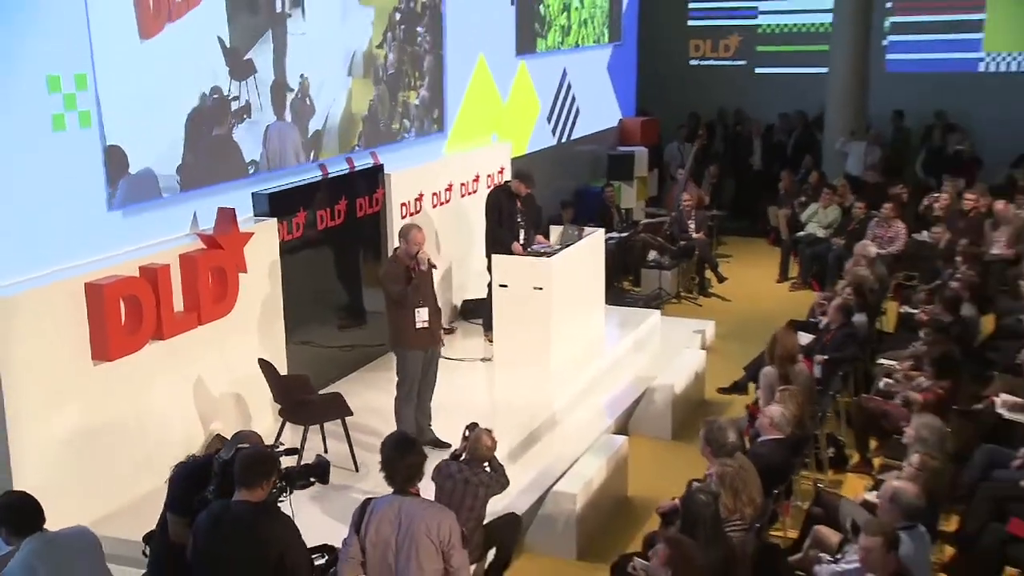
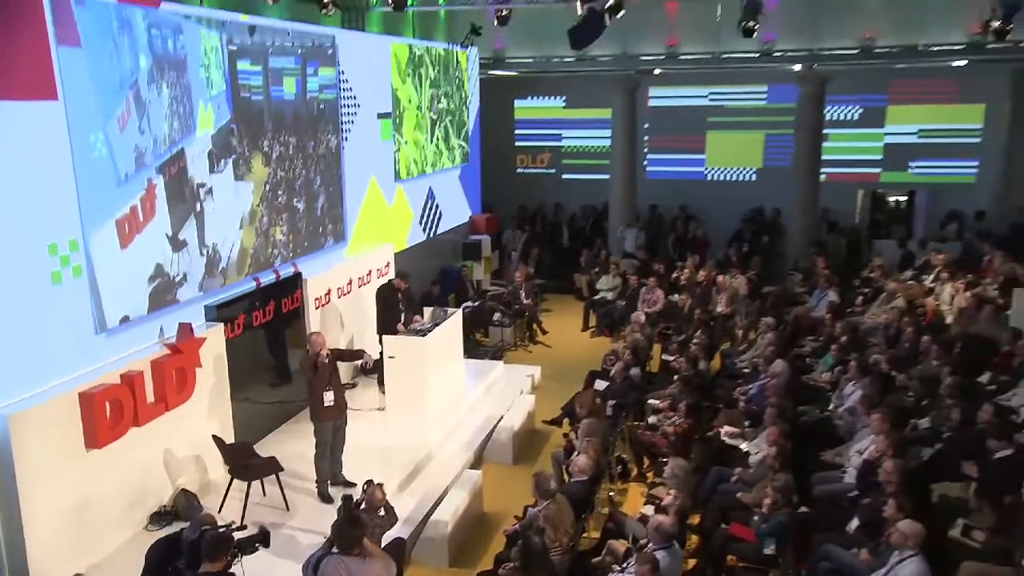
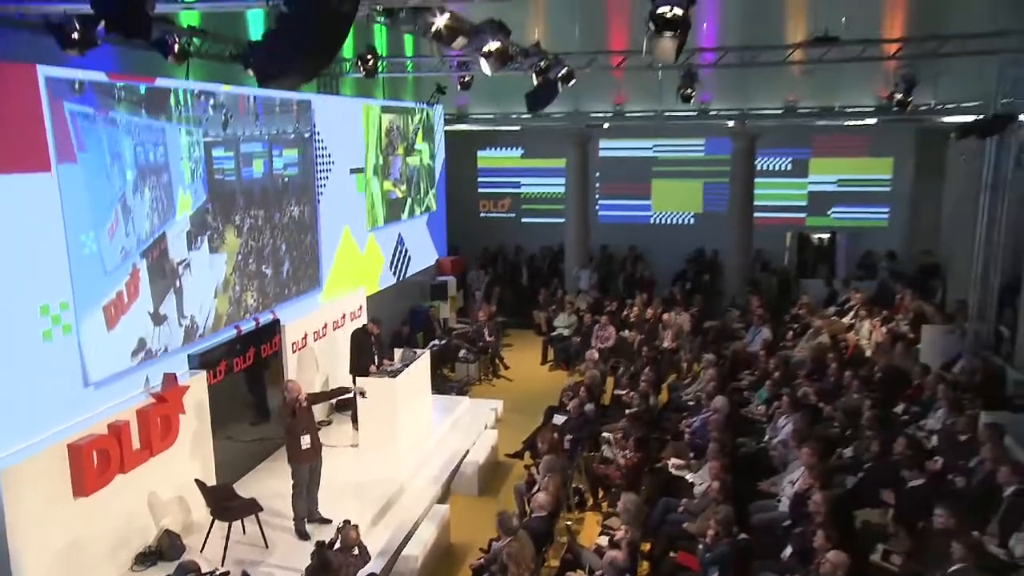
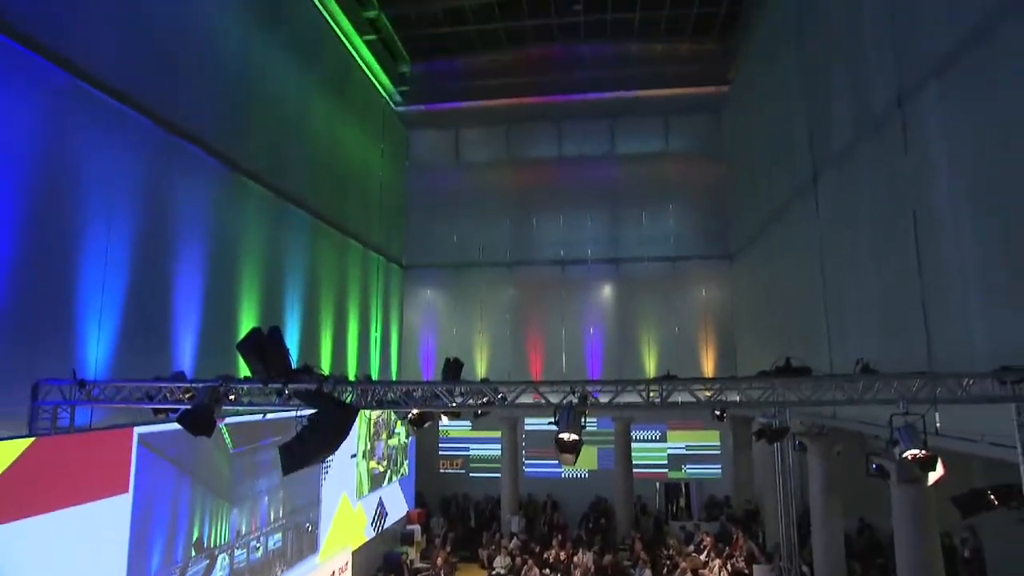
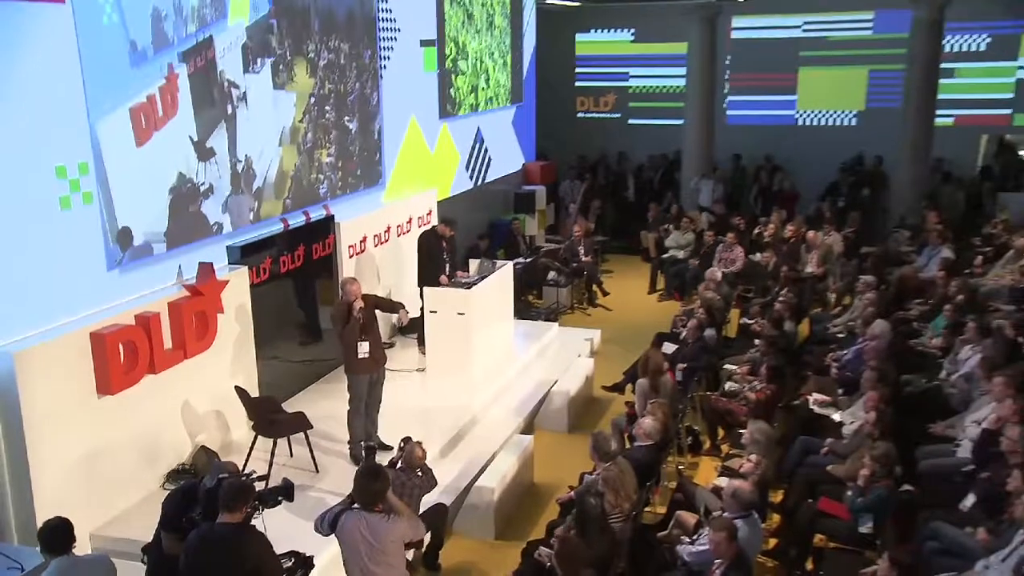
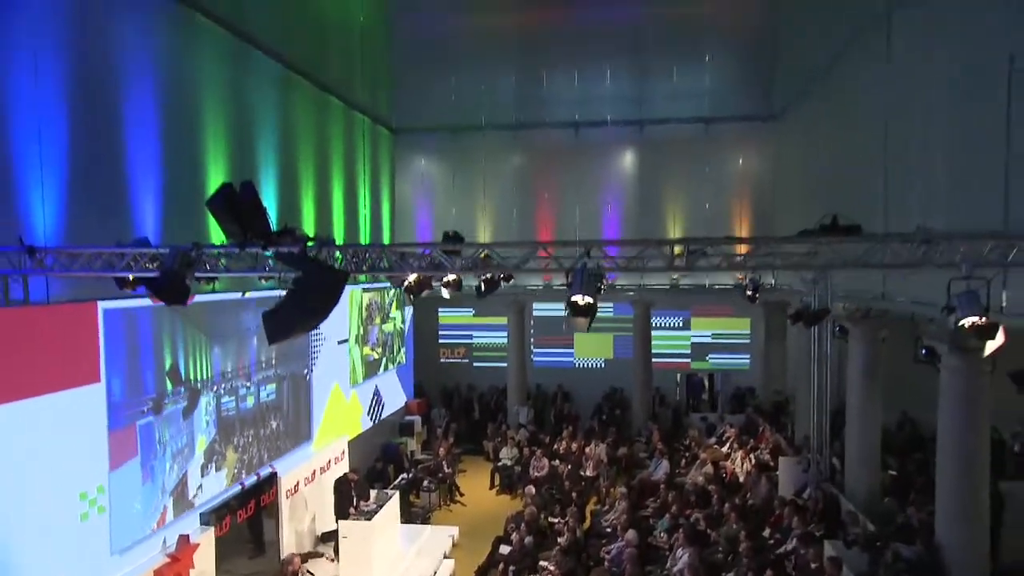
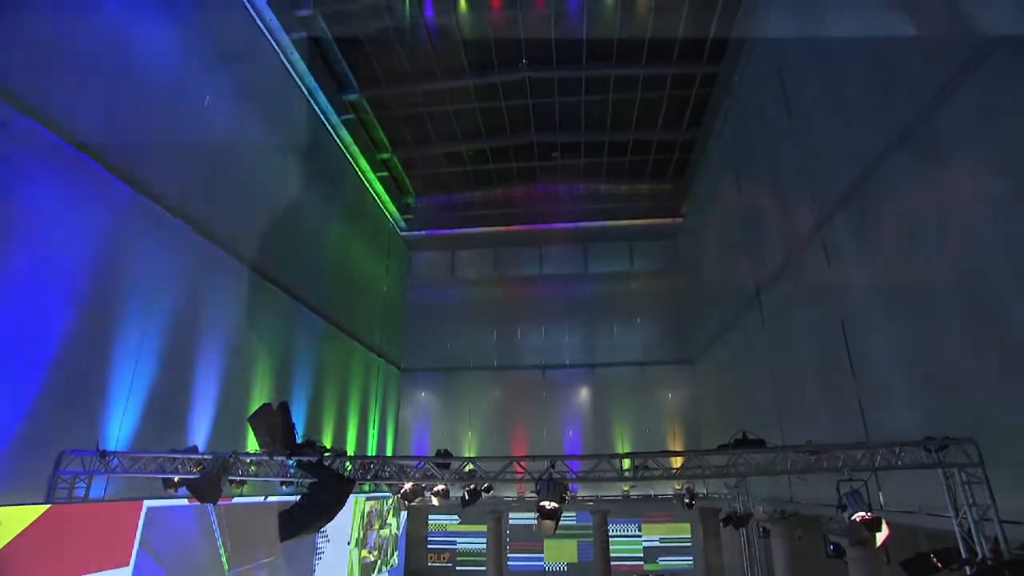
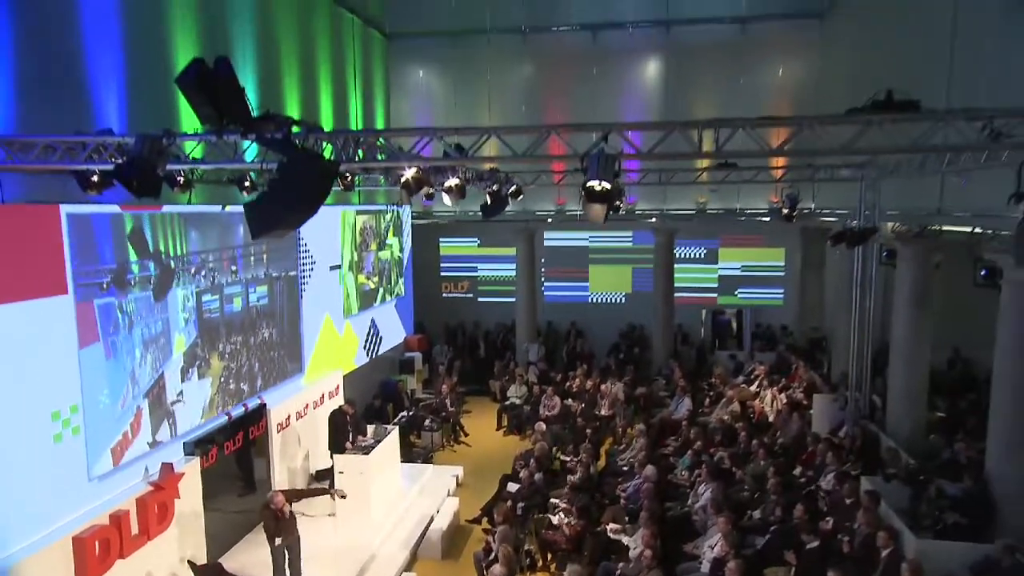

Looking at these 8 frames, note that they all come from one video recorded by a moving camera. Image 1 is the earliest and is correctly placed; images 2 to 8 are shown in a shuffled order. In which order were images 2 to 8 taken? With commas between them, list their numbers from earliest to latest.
5, 2, 3, 8, 6, 4, 7
